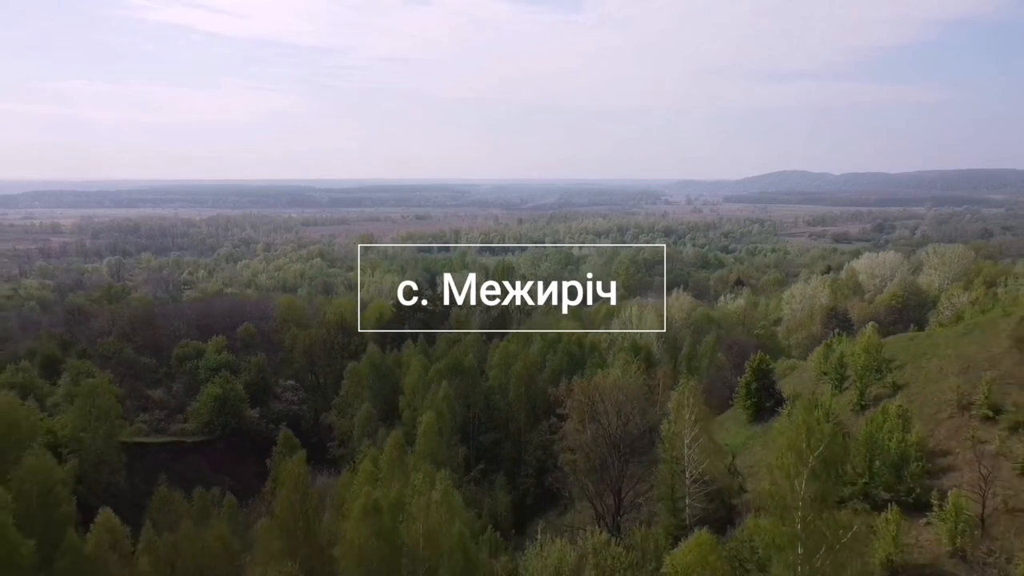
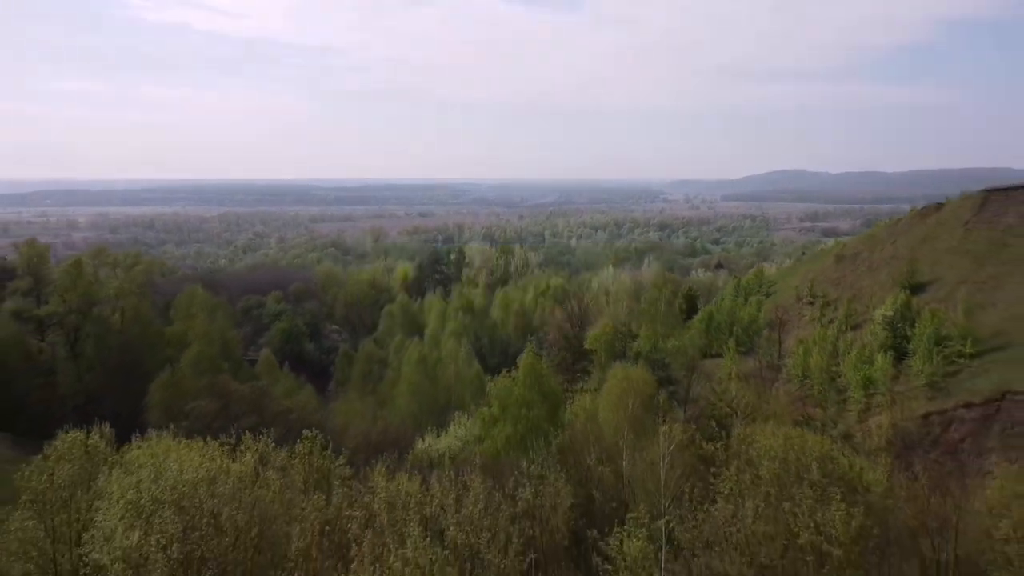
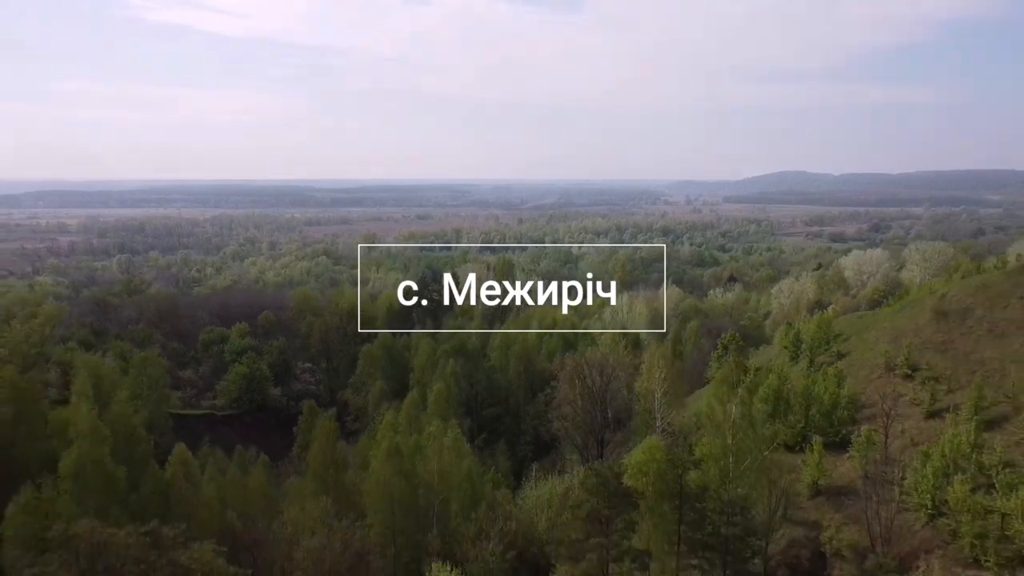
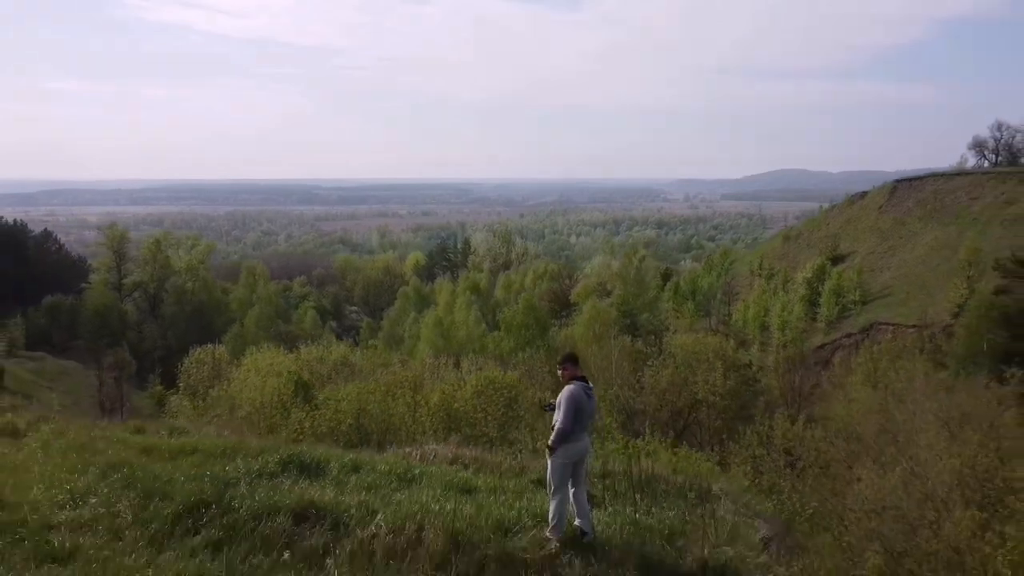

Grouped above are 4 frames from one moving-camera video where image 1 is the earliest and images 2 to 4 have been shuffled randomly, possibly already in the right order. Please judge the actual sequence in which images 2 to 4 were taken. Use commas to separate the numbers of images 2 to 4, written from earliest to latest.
3, 2, 4
